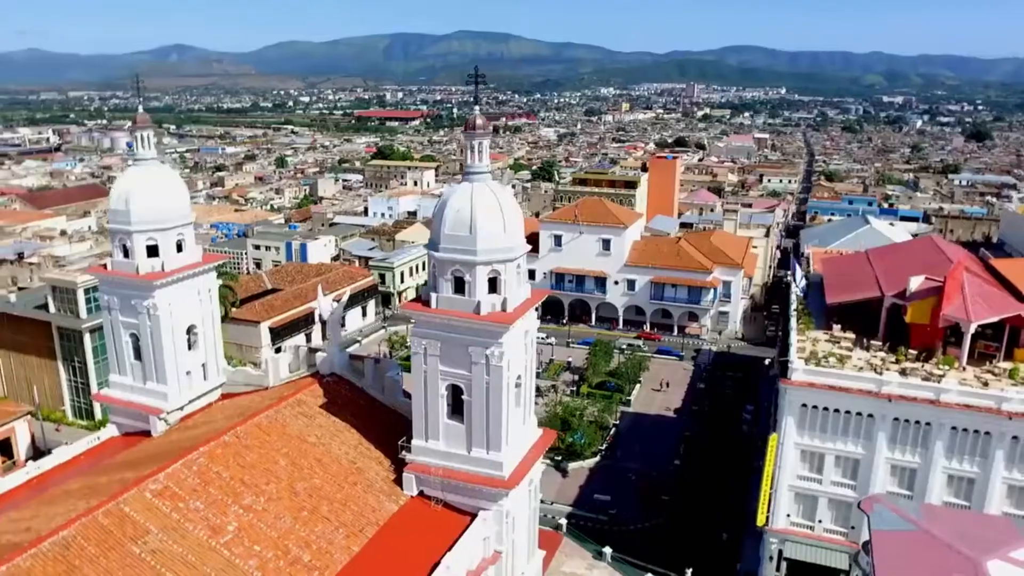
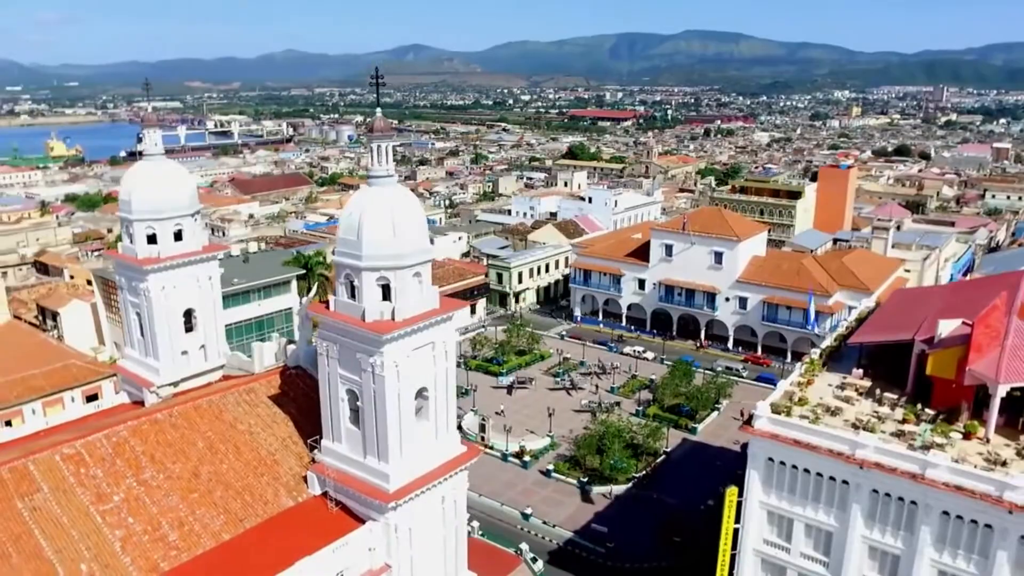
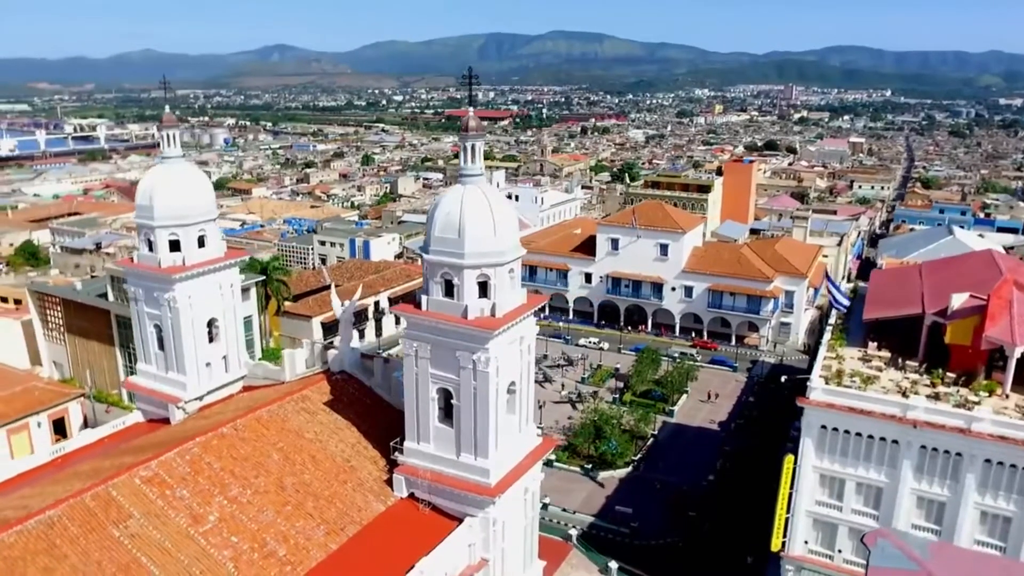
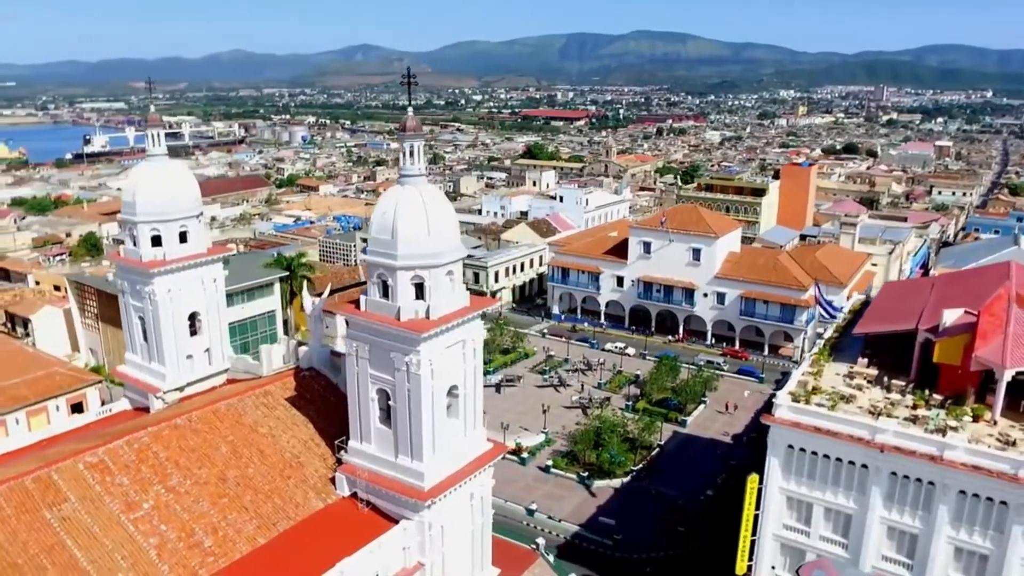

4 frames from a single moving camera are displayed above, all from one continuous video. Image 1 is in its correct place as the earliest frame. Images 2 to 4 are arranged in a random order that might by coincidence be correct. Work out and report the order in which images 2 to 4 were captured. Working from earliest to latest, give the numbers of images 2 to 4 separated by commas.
3, 4, 2
